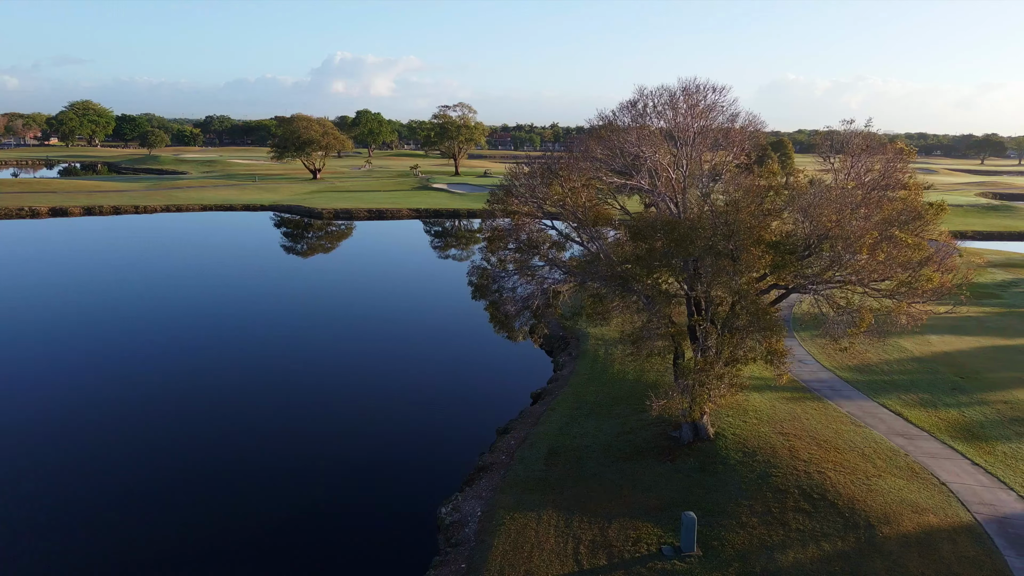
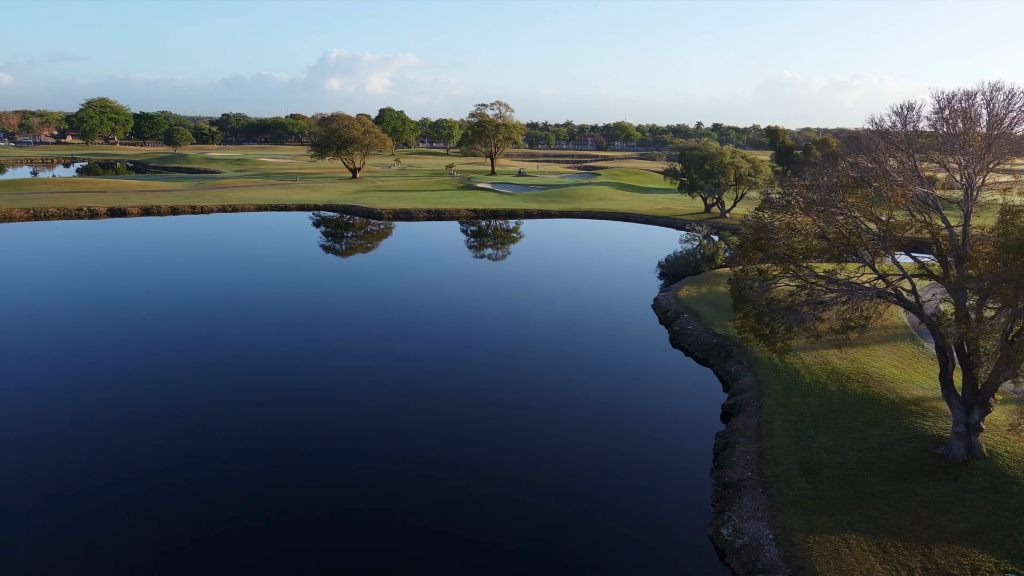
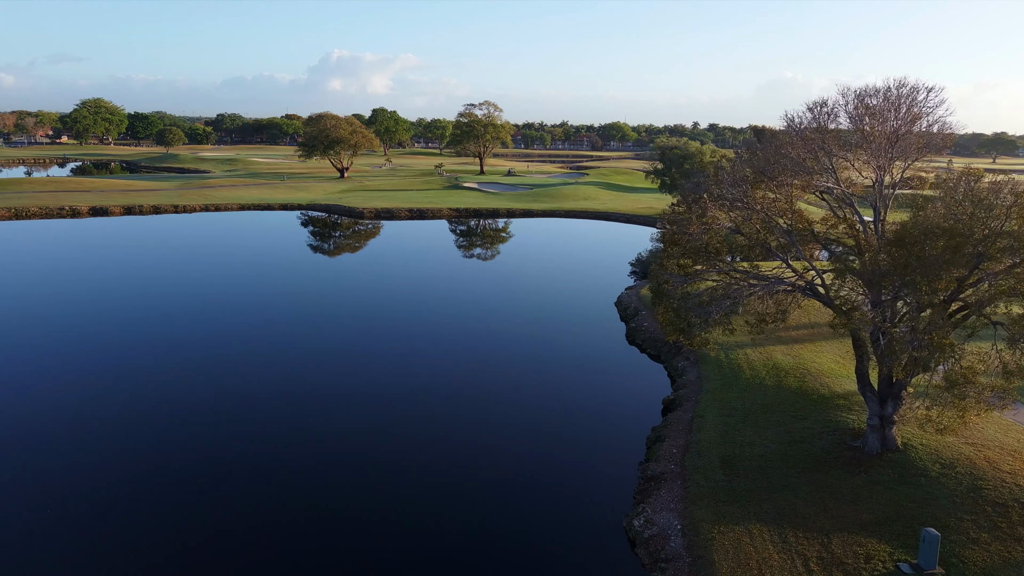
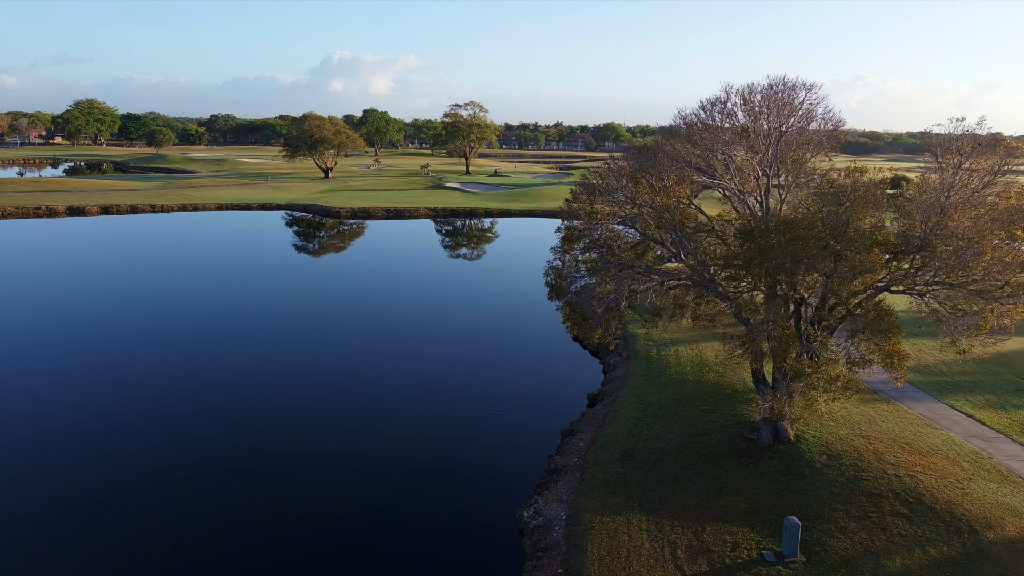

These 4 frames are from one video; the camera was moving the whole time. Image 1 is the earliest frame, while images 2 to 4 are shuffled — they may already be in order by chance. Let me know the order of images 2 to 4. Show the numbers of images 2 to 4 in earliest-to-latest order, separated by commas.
4, 3, 2
